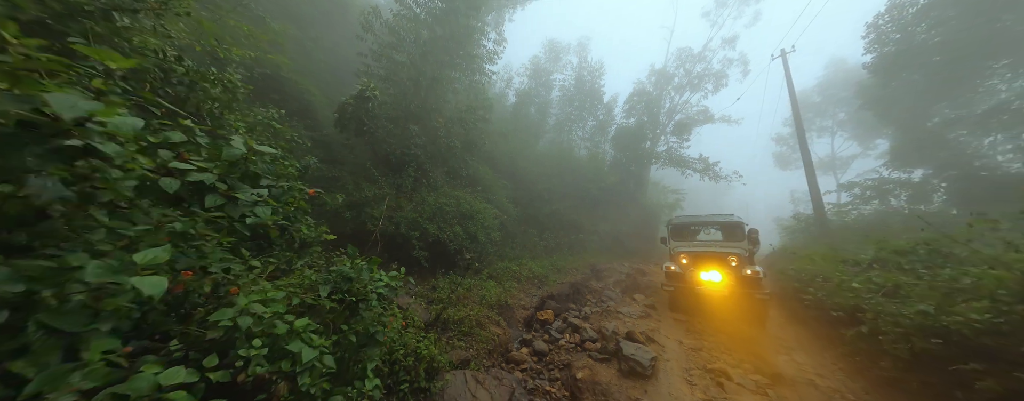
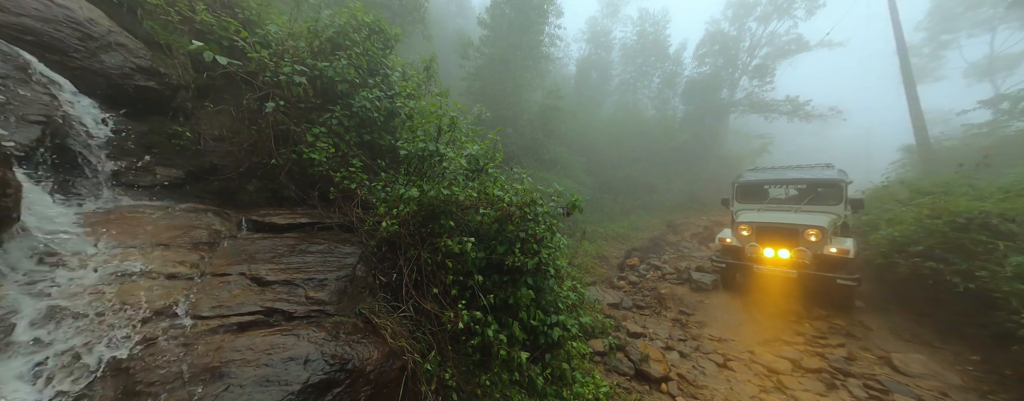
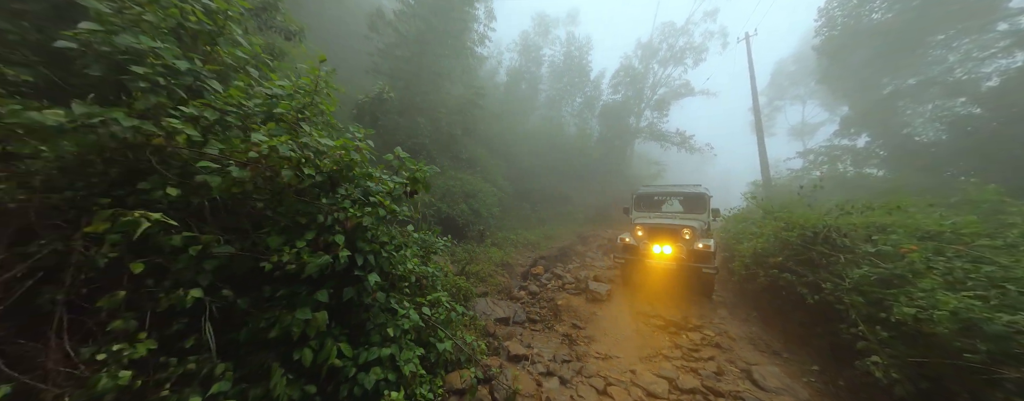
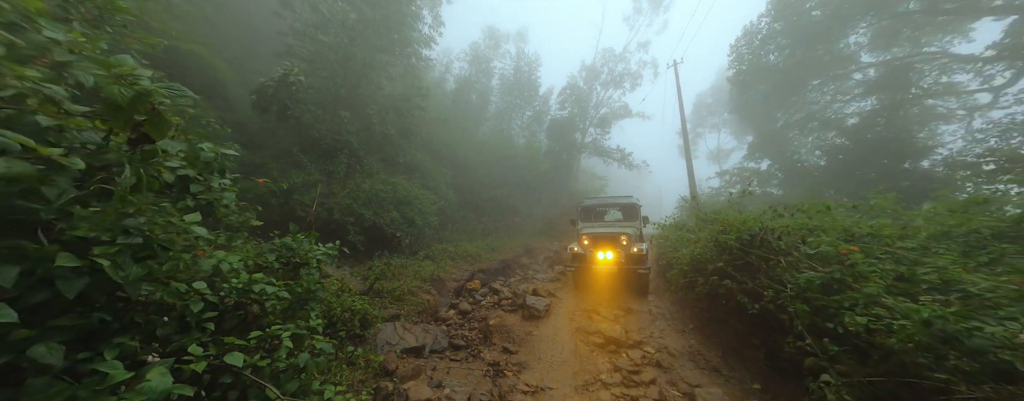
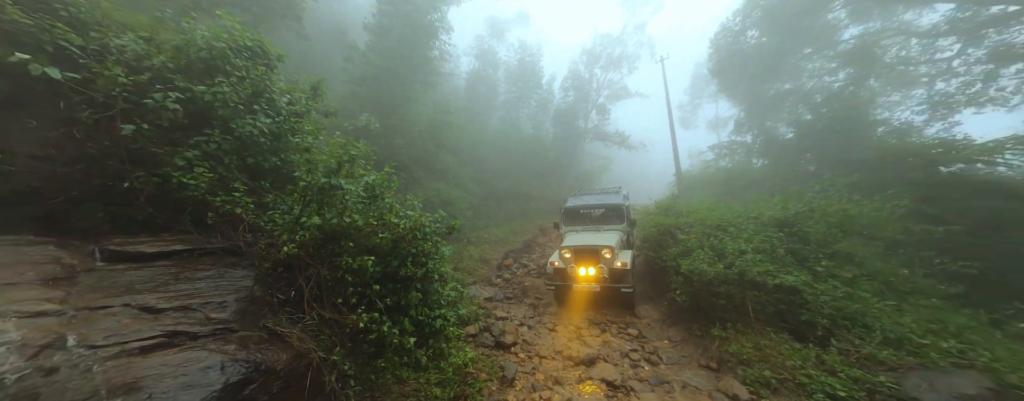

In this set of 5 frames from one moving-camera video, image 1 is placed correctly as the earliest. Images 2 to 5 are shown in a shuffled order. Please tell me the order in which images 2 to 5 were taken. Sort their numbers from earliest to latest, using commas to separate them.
4, 3, 2, 5
